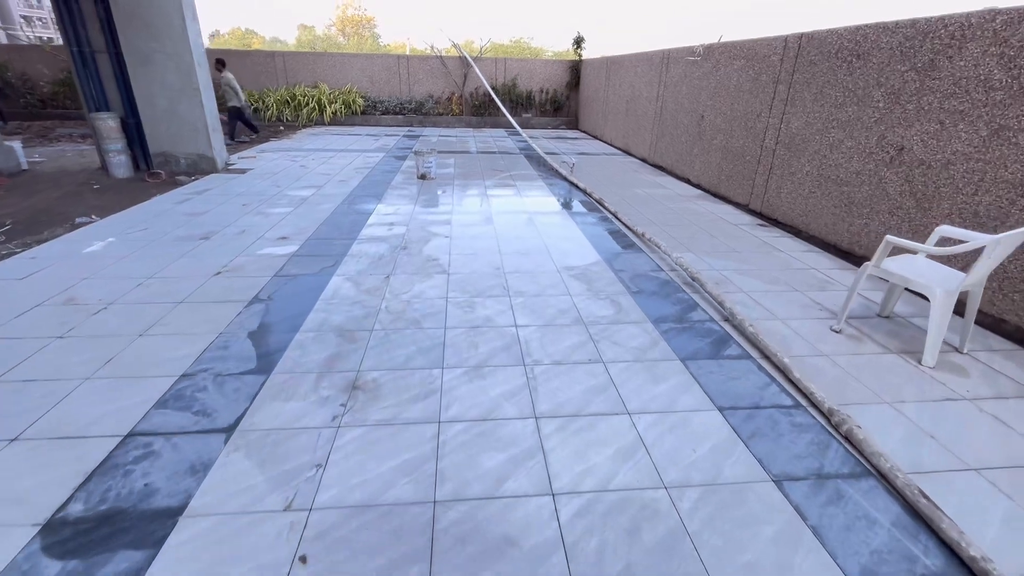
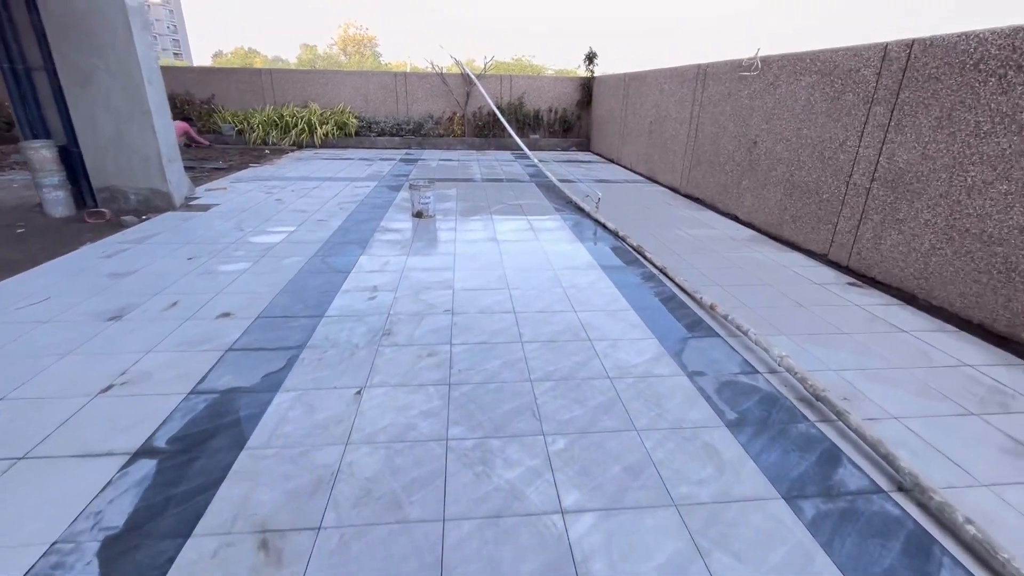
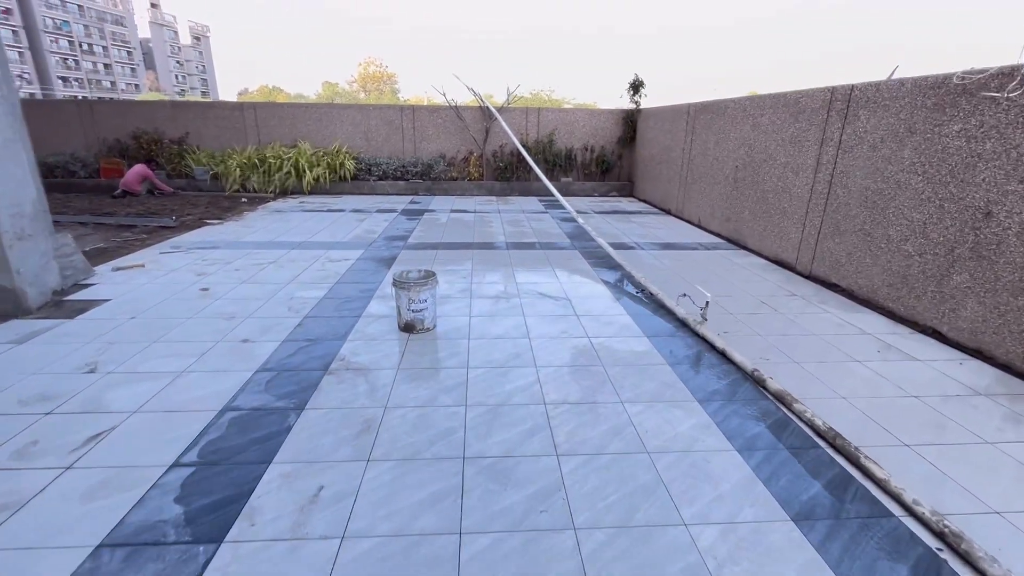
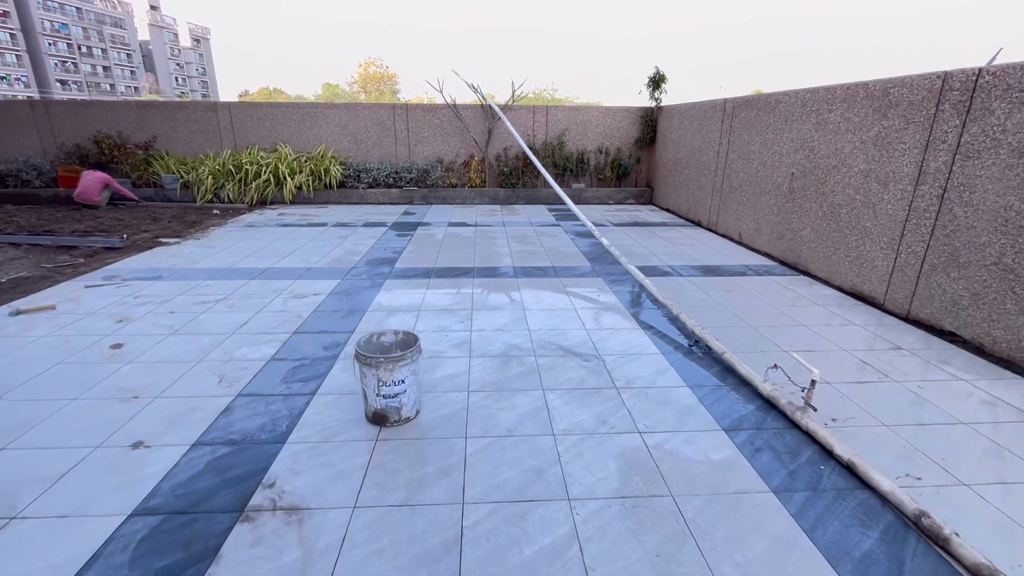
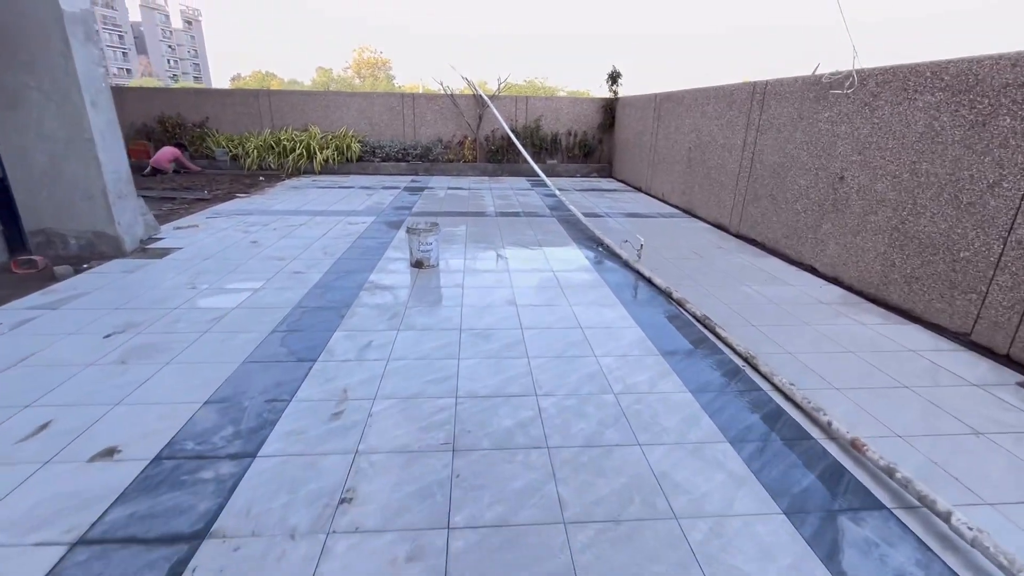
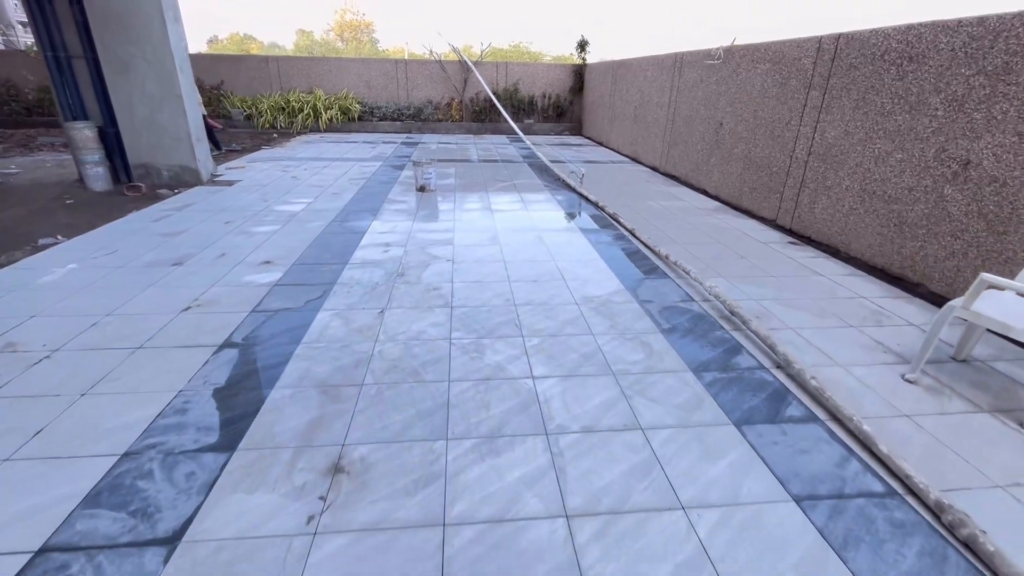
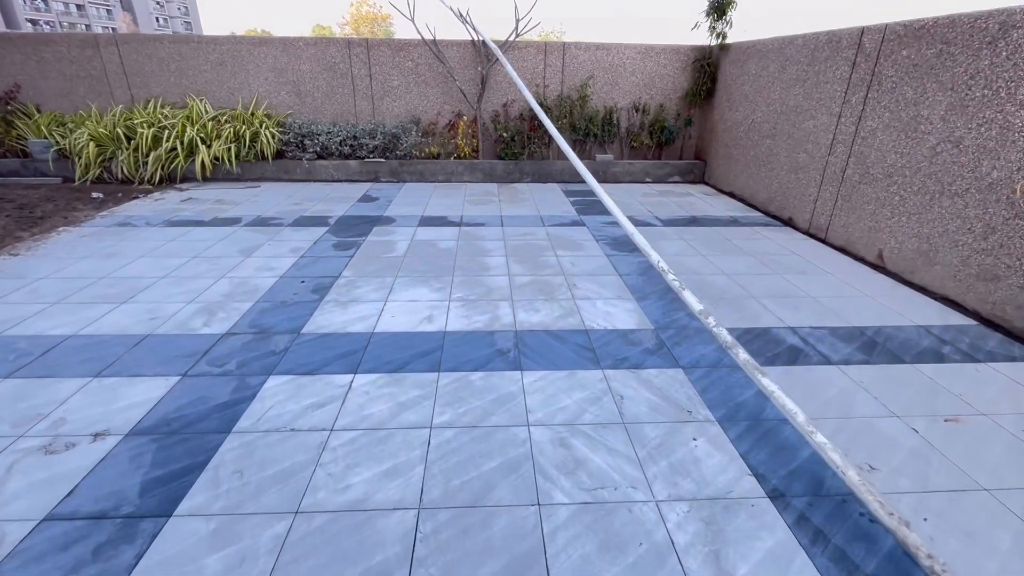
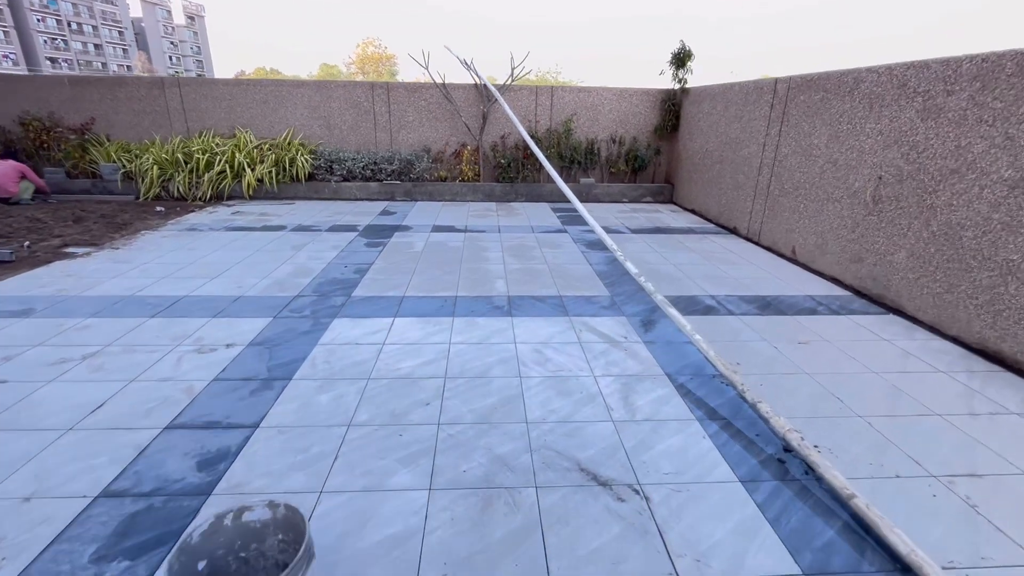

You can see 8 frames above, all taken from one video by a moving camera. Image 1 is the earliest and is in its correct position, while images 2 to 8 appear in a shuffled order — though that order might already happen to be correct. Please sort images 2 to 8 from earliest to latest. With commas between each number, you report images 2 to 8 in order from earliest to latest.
6, 2, 5, 3, 4, 8, 7
